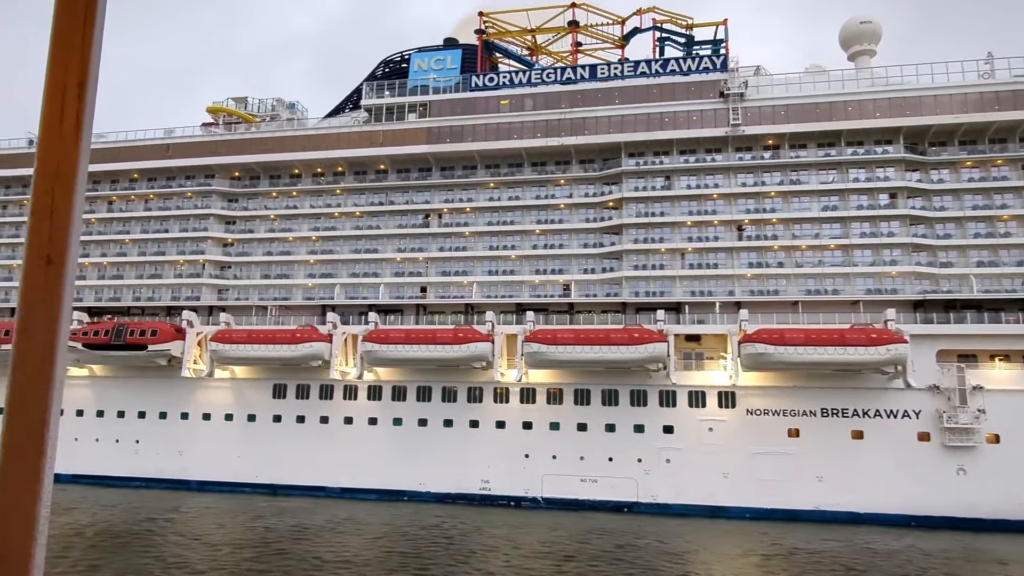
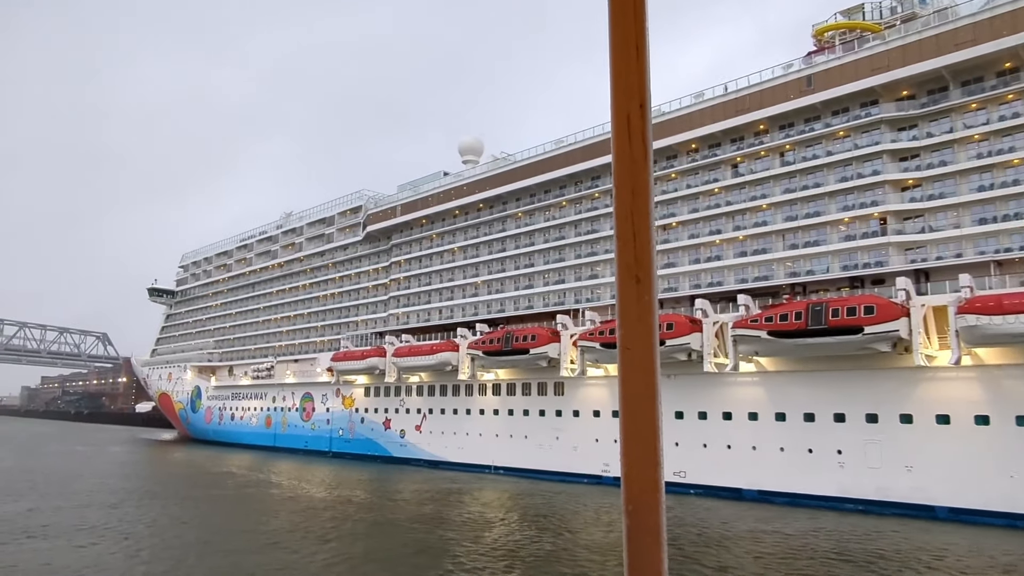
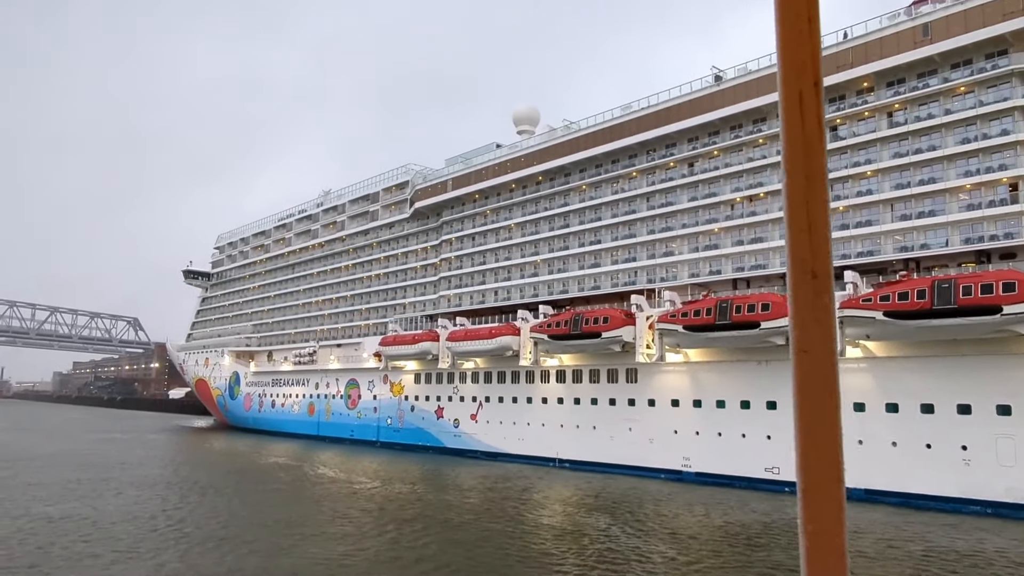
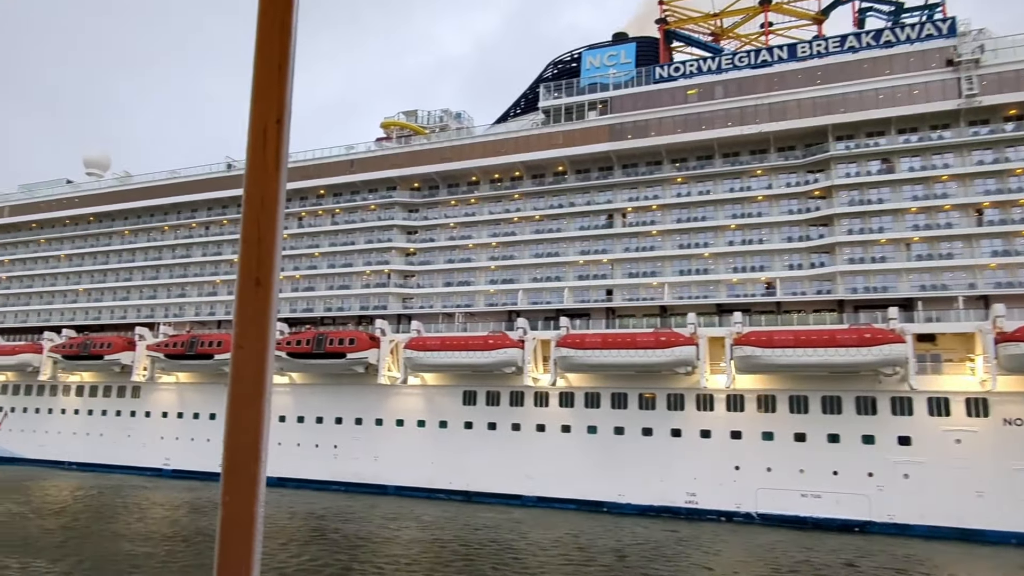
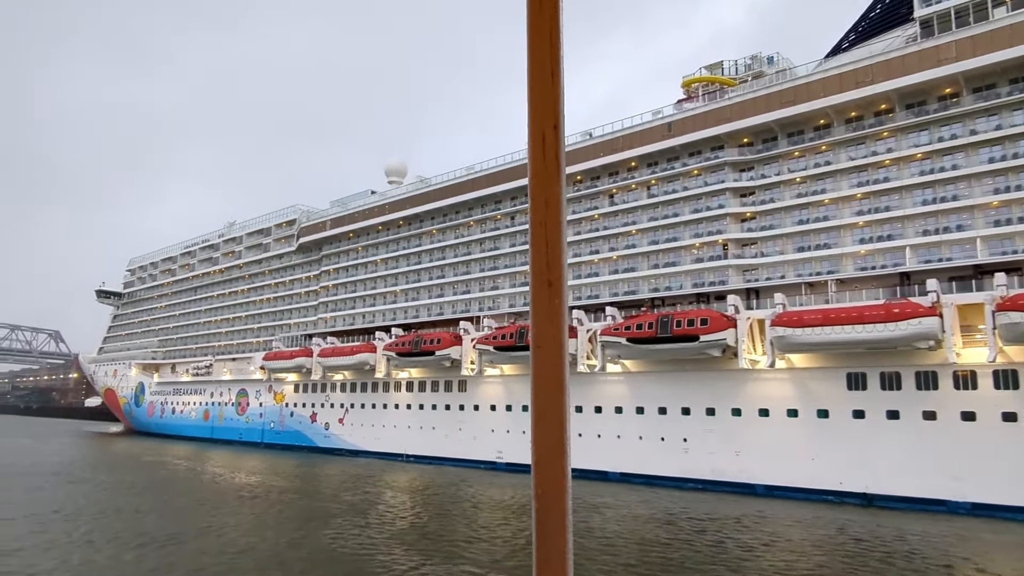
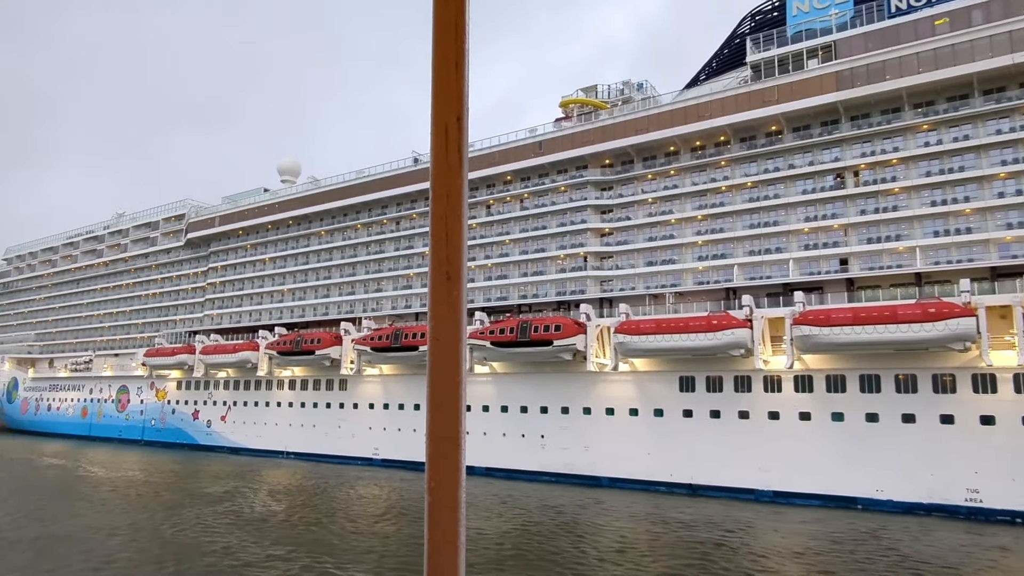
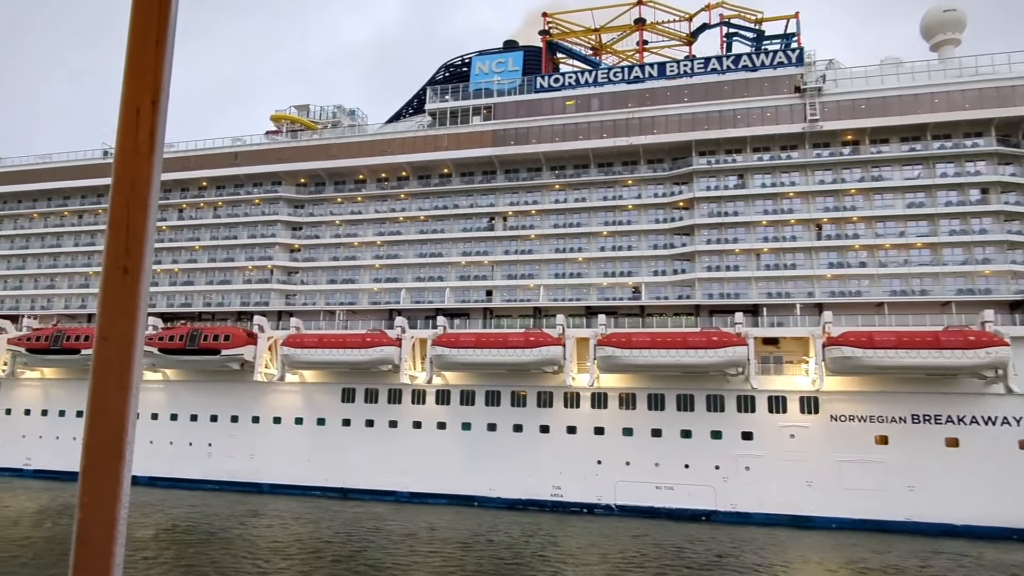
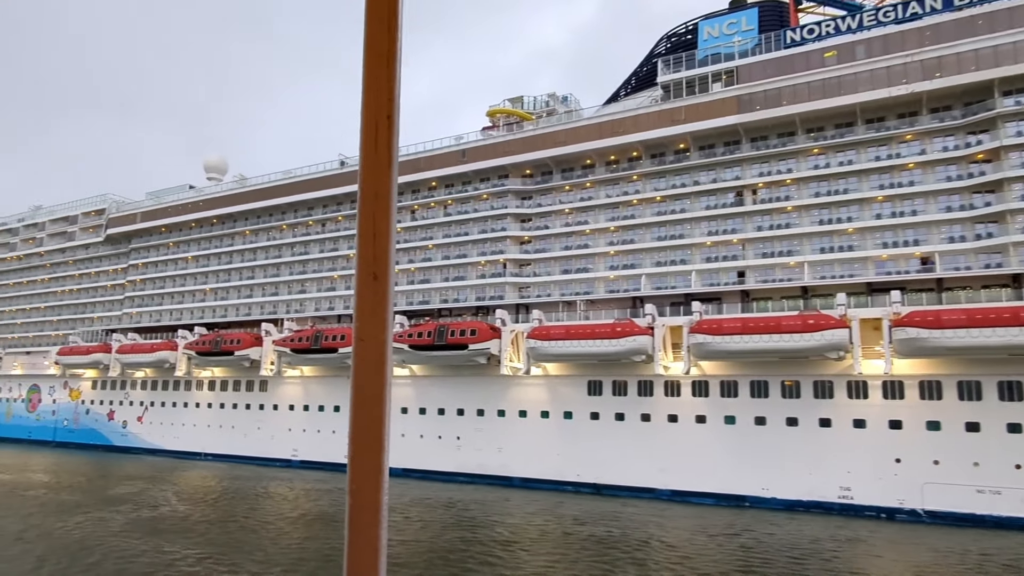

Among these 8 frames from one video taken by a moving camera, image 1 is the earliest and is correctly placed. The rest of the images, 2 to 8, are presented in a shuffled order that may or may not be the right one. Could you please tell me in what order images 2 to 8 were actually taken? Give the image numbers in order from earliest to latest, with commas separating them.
7, 4, 8, 6, 5, 2, 3
